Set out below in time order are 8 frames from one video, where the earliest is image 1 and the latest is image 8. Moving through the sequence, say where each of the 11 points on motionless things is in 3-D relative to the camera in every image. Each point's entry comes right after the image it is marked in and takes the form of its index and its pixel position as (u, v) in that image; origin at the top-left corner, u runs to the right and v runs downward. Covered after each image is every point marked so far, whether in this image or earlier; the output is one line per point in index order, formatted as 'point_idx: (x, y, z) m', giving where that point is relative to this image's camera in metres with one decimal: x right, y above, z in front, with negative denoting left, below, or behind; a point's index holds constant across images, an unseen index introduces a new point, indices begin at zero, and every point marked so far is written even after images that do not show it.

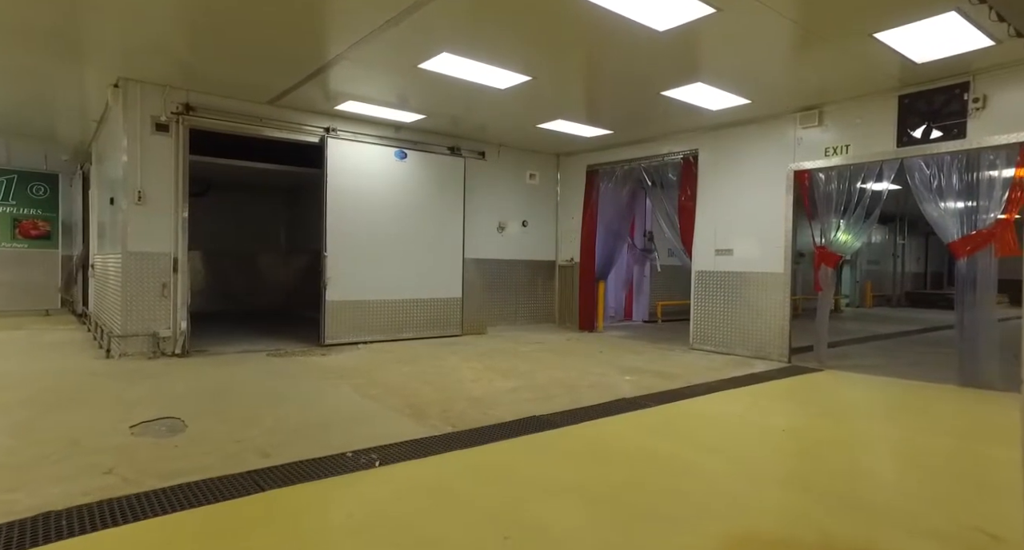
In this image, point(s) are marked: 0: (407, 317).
0: (-1.2, -0.5, +6.9) m
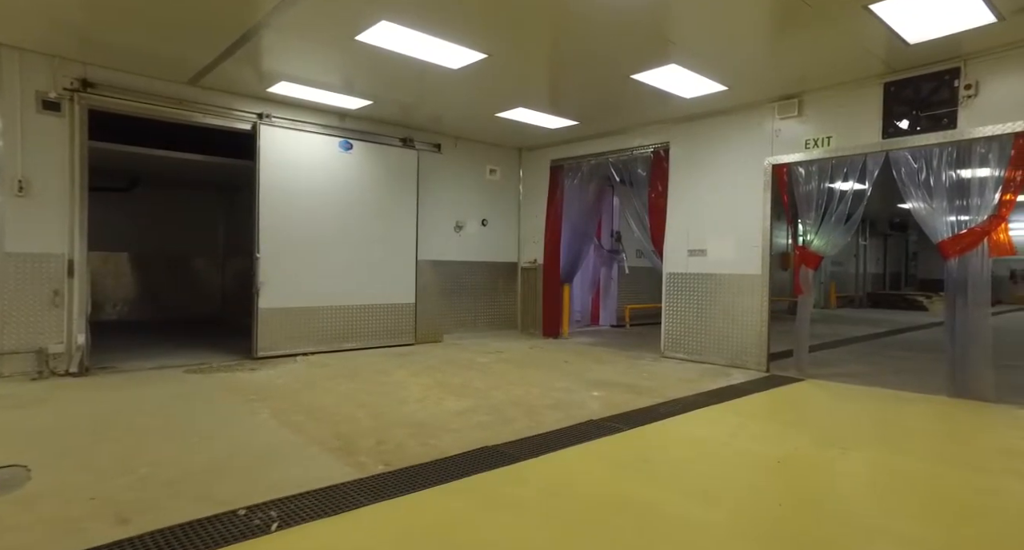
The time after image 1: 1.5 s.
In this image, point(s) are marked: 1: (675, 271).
0: (-1.6, -0.5, +6.3) m
1: (+1.8, 0.0, +6.5) m
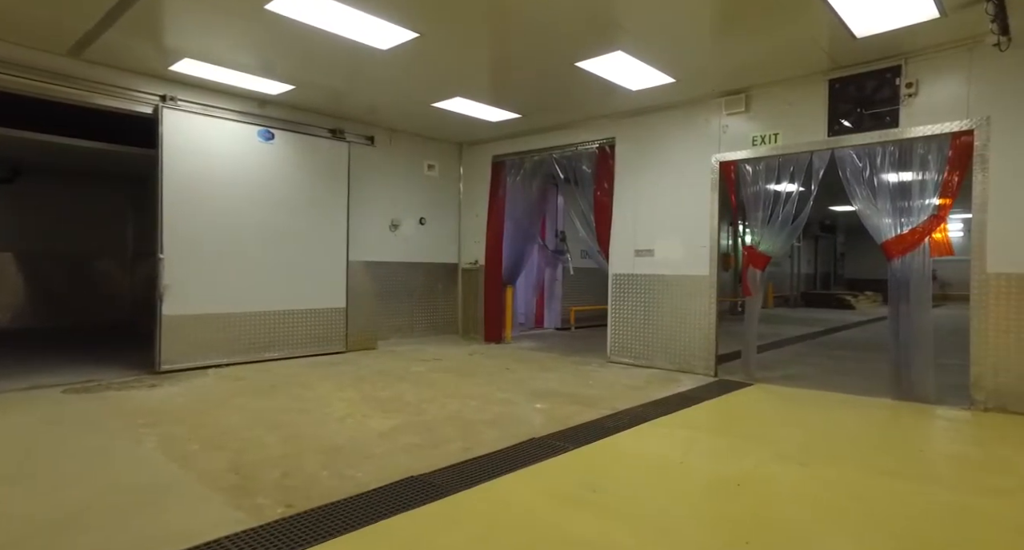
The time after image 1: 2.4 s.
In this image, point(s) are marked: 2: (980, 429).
0: (-2.2, -0.6, +5.7) m
1: (+1.1, 0.0, +6.2) m
2: (+3.0, -1.0, +3.9) m
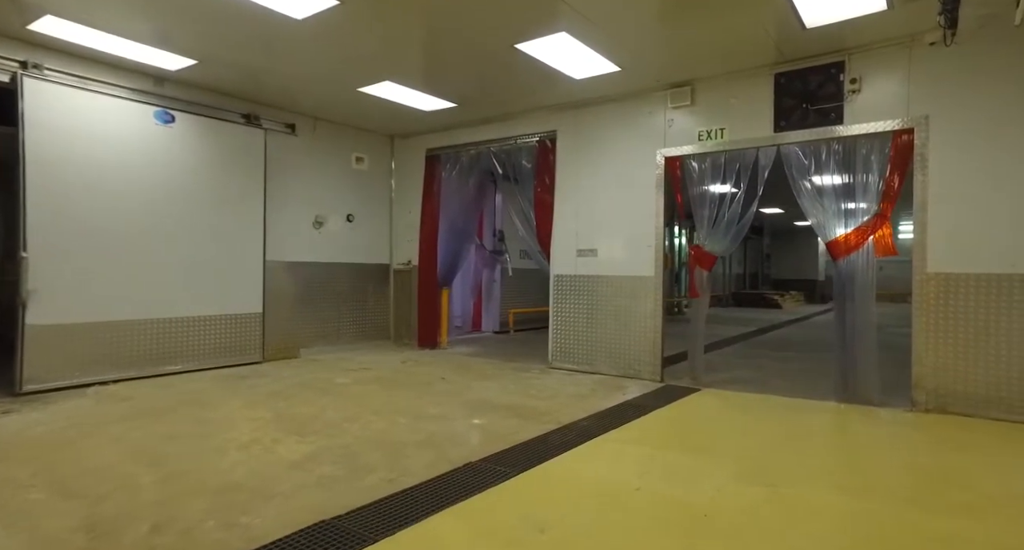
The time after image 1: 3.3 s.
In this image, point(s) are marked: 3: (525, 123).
0: (-2.8, -0.6, +5.1) m
1: (+0.5, 0.0, +5.9) m
2: (+2.6, -1.0, +3.8) m
3: (+0.1, +1.6, +6.2) m
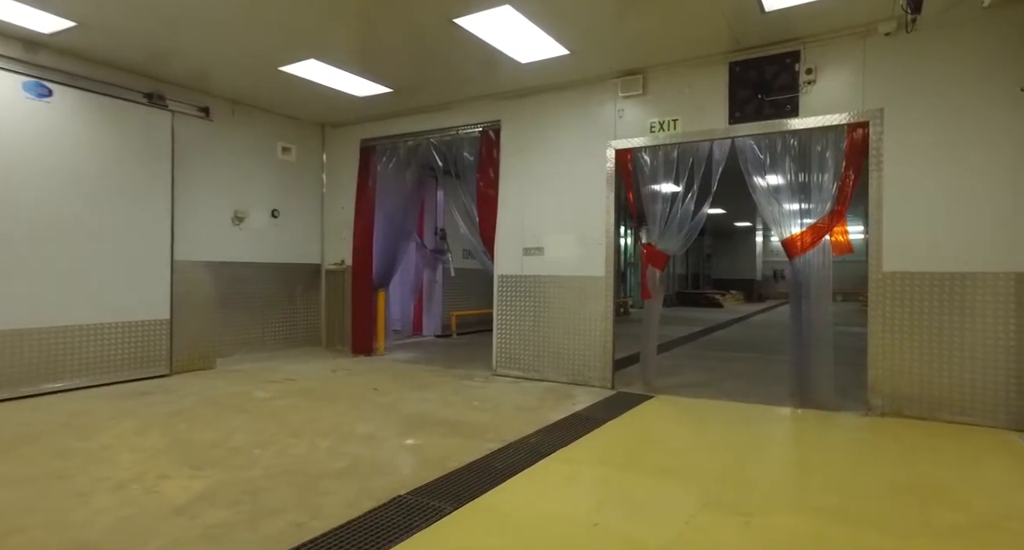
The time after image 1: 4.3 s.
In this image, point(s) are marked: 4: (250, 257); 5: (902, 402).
0: (-3.3, -0.6, +4.4) m
1: (0.0, 0.0, +5.6) m
2: (+2.3, -1.0, +3.6) m
3: (-0.4, +1.6, +5.8) m
4: (-2.5, +0.2, +5.8) m
5: (+2.7, -0.9, +4.1) m
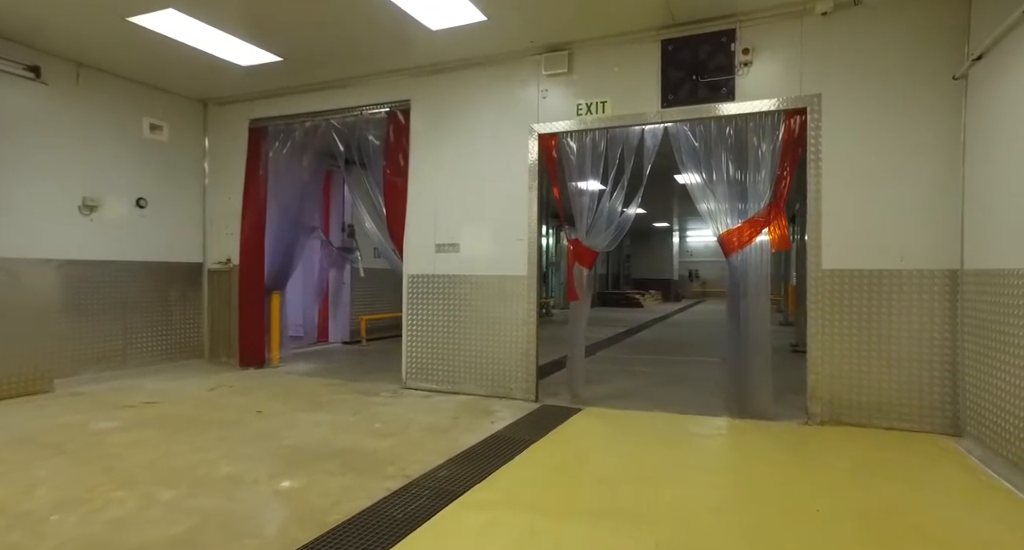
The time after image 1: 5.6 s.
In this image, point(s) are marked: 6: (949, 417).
0: (-3.8, -0.6, +3.3) m
1: (-0.8, 0.0, +4.9) m
2: (+1.8, -1.0, +3.3) m
3: (-1.2, +1.6, +5.1) m
4: (-3.3, +0.2, +4.8) m
5: (+2.1, -0.9, +3.9) m
6: (+2.6, -0.9, +3.6) m
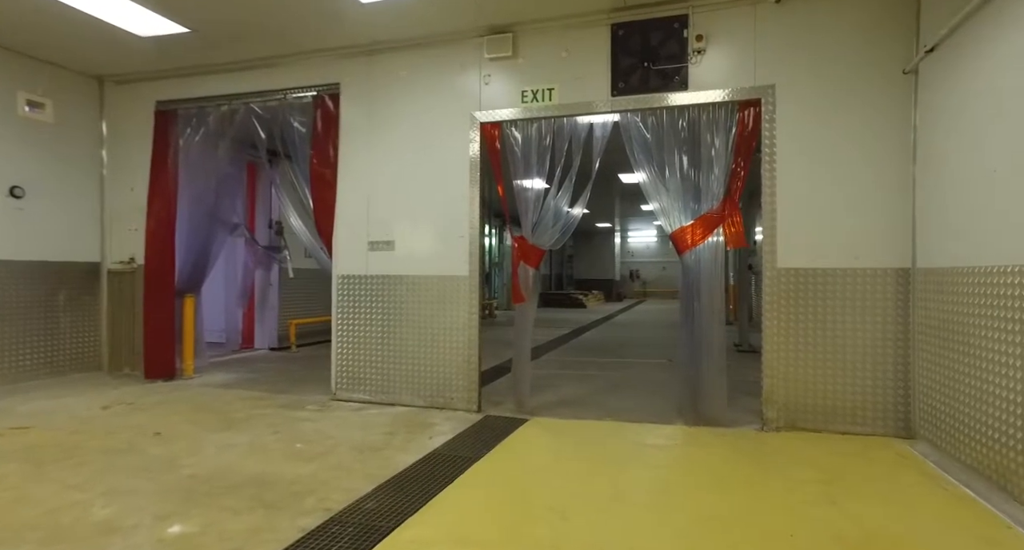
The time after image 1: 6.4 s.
0: (-4.1, -0.6, +2.6) m
1: (-1.2, 0.0, +4.5) m
2: (+1.5, -1.0, +3.1) m
3: (-1.7, +1.6, +4.6) m
4: (-3.7, +0.2, +4.2) m
5: (+1.8, -0.9, +3.7) m
6: (+2.3, -0.9, +3.5) m
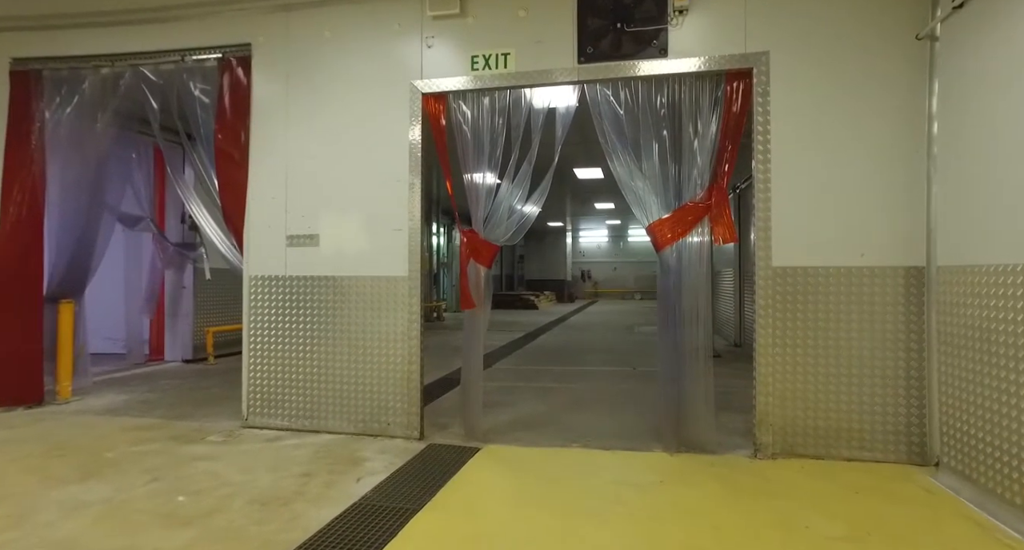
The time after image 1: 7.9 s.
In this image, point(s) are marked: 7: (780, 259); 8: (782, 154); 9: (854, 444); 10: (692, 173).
0: (-4.2, -0.6, +1.6) m
1: (-1.5, 0.0, +3.7) m
2: (+1.3, -1.0, +2.6) m
3: (-2.0, +1.6, +3.8) m
4: (-4.0, +0.1, +3.2) m
5: (+1.5, -0.9, +3.2) m
6: (+2.1, -0.9, +3.0) m
7: (+1.4, +0.1, +3.2) m
8: (+1.4, +0.7, +3.2) m
9: (+1.8, -0.9, +3.1) m
10: (+1.0, +0.6, +3.3) m
